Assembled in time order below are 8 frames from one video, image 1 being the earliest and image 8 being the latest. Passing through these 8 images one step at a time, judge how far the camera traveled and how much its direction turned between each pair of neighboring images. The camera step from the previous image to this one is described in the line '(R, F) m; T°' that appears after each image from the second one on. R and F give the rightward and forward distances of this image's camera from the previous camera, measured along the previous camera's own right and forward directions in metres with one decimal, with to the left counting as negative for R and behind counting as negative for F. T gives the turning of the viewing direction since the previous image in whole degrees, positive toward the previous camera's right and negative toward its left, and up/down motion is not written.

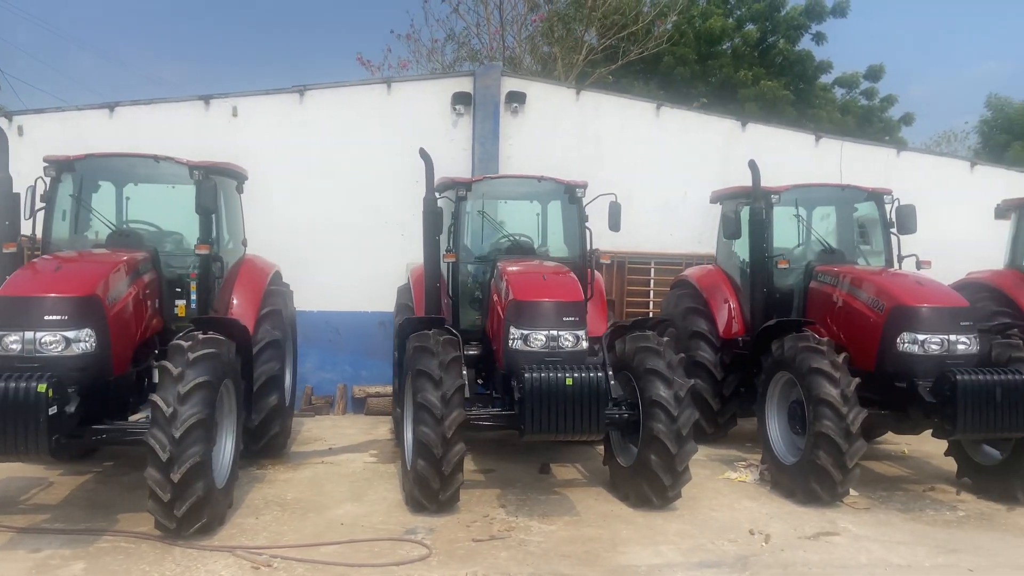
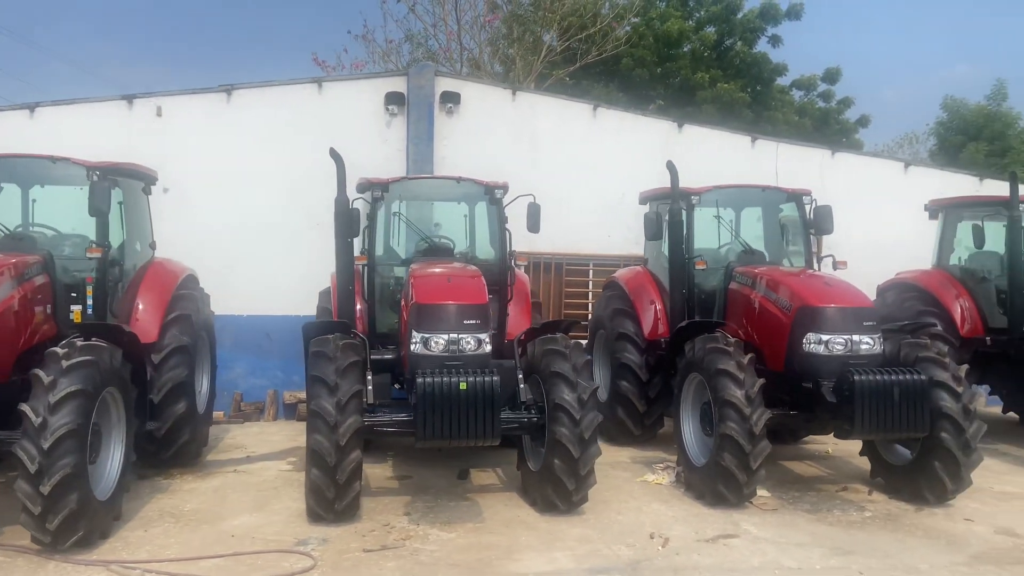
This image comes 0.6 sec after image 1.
(+0.4, +0.1) m; +2°
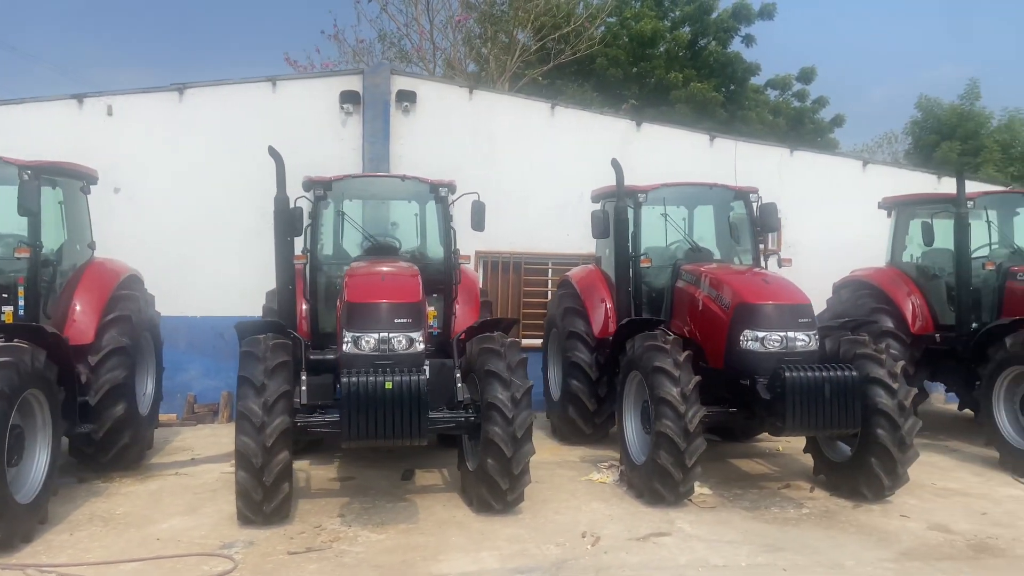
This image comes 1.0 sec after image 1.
(+0.3, 0.0) m; +1°
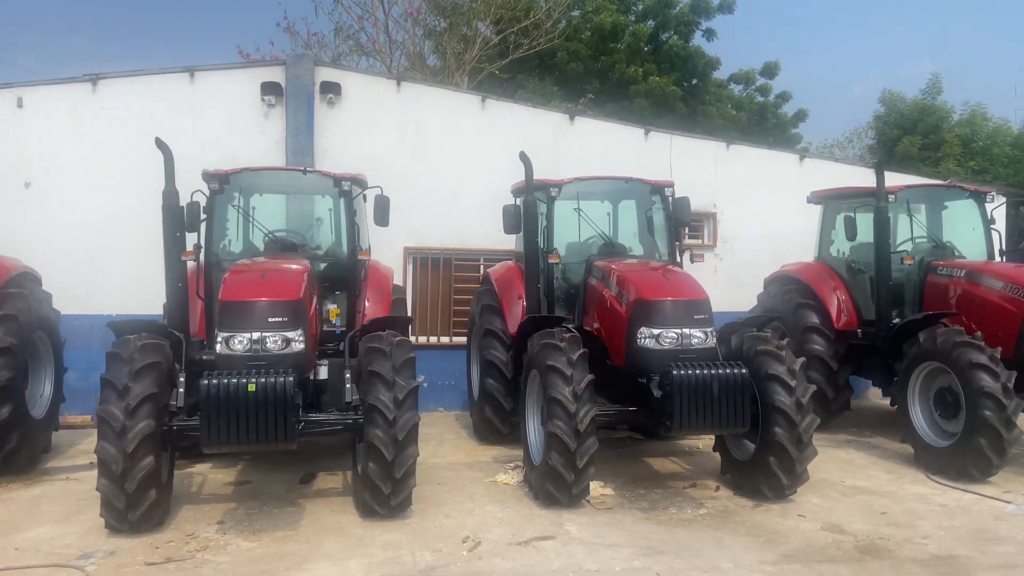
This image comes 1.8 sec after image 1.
(+0.5, +0.1) m; +2°
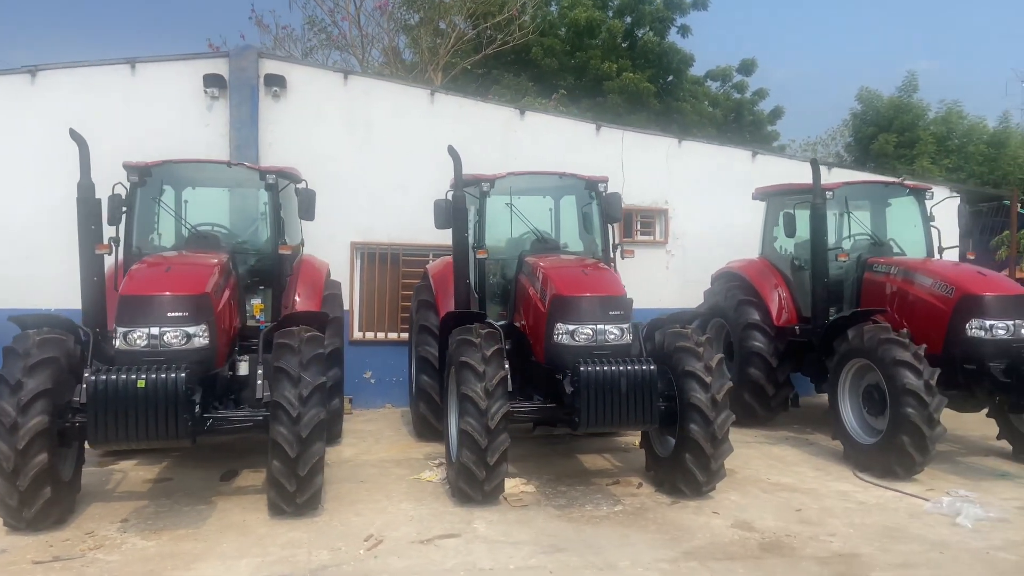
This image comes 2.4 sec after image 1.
(+0.4, 0.0) m; +1°
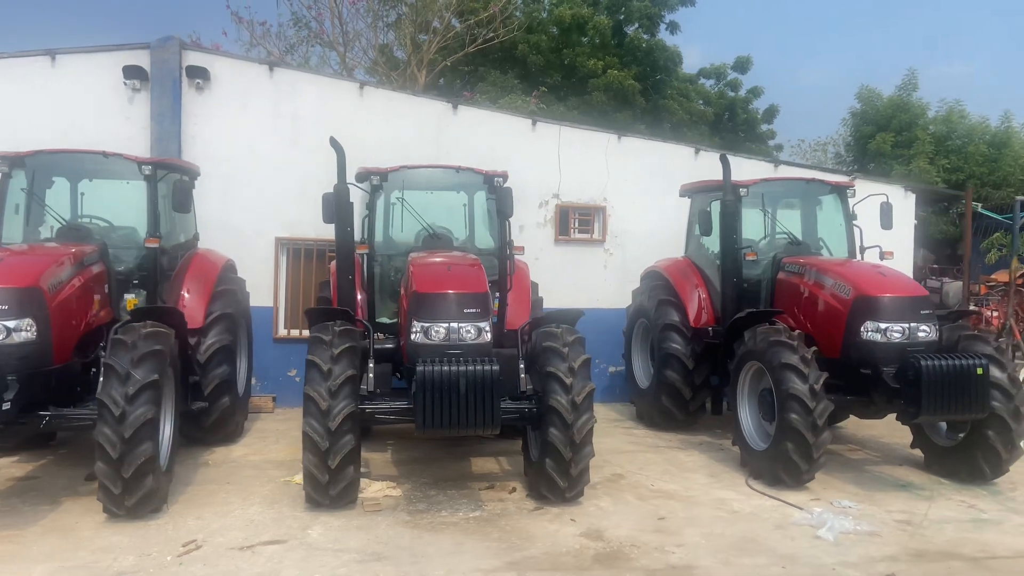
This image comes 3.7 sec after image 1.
(+0.9, +0.2) m; -1°
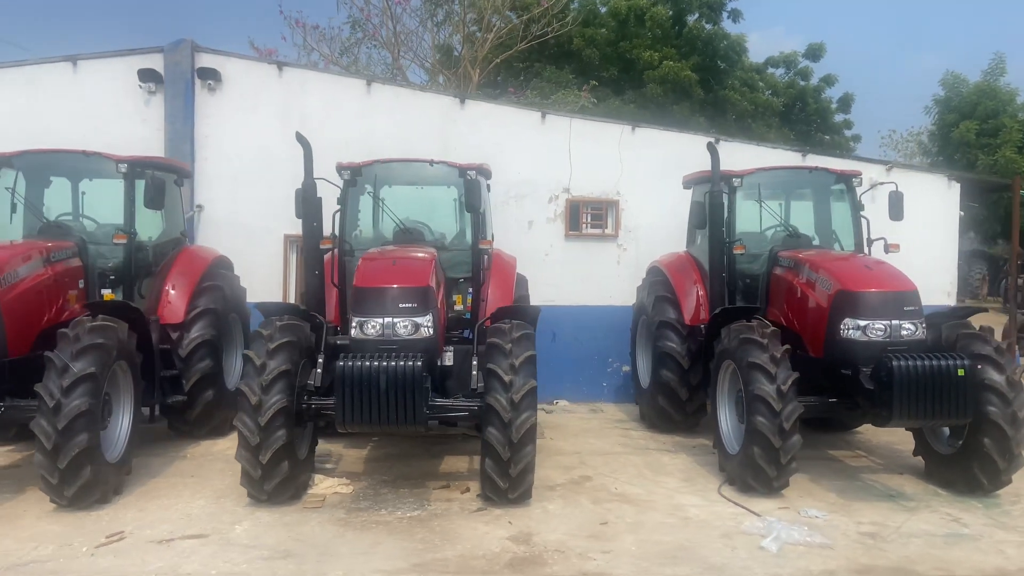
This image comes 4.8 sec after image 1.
(+0.8, +0.2) m; -6°
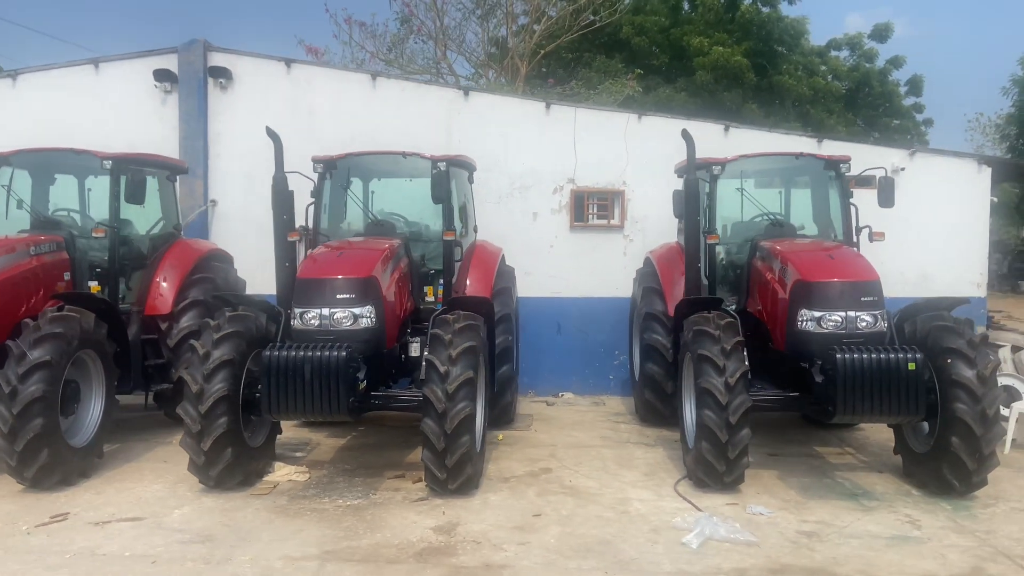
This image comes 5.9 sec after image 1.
(+0.8, +0.1) m; -5°
